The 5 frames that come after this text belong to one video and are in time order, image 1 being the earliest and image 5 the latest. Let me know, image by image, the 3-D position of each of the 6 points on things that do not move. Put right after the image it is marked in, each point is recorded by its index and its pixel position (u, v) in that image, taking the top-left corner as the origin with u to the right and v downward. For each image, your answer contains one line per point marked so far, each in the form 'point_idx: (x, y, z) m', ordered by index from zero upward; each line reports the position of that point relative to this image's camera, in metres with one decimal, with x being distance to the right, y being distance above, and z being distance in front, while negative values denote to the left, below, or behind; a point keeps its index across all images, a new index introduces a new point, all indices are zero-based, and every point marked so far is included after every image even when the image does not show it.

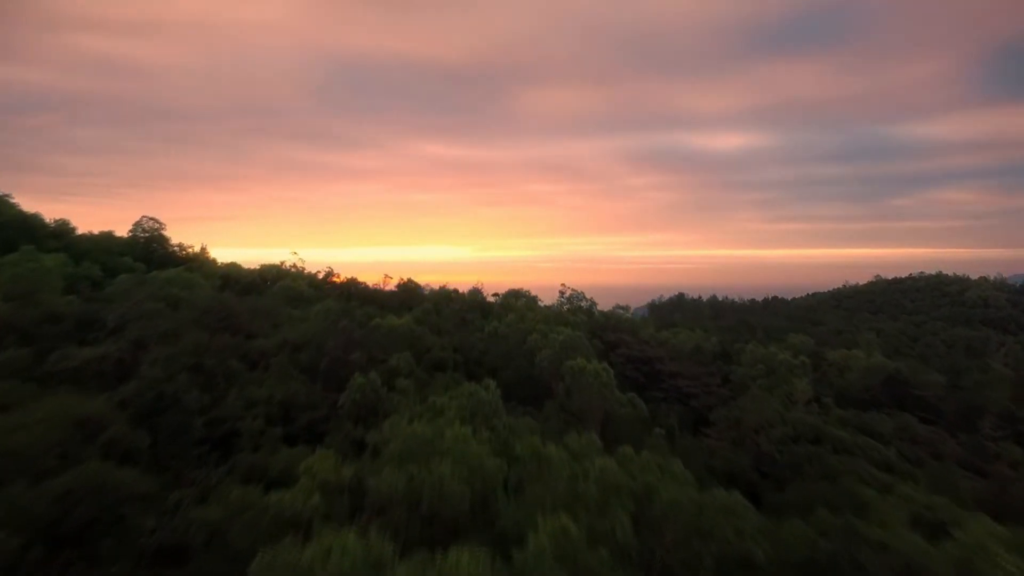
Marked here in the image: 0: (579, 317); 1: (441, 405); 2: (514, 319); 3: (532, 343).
0: (+2.1, -0.9, +14.4) m
1: (-1.0, -1.7, +6.7) m
2: (0.0, -0.7, +11.1) m
3: (+0.4, -1.2, +10.1) m
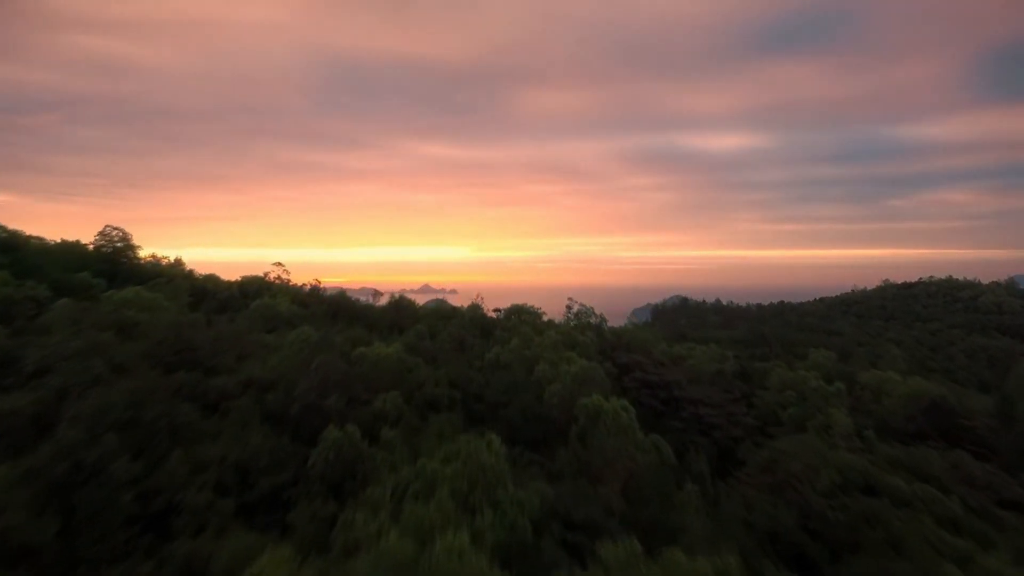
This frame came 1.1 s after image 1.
0: (+2.2, -1.4, +13.2) m
1: (-0.9, -2.1, +5.4) m
2: (+0.1, -1.2, +9.9) m
3: (+0.5, -1.7, +8.9) m
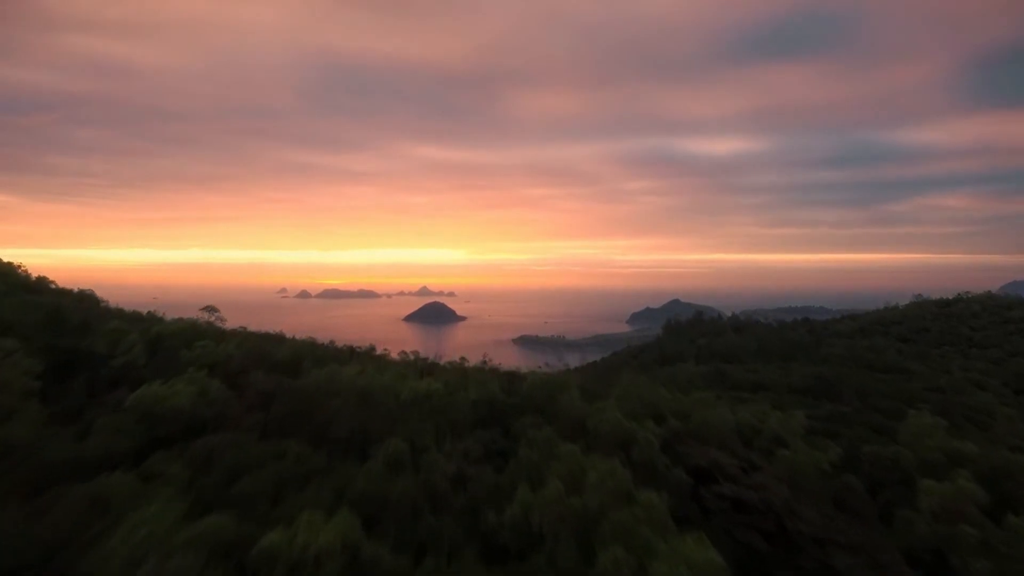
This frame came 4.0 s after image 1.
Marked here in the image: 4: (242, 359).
0: (+2.6, -2.7, +9.1) m
1: (-0.4, -3.4, +1.3) m
2: (+0.6, -2.4, +5.8) m
3: (+1.0, -2.9, +4.8) m
4: (-5.7, -1.5, +9.9) m
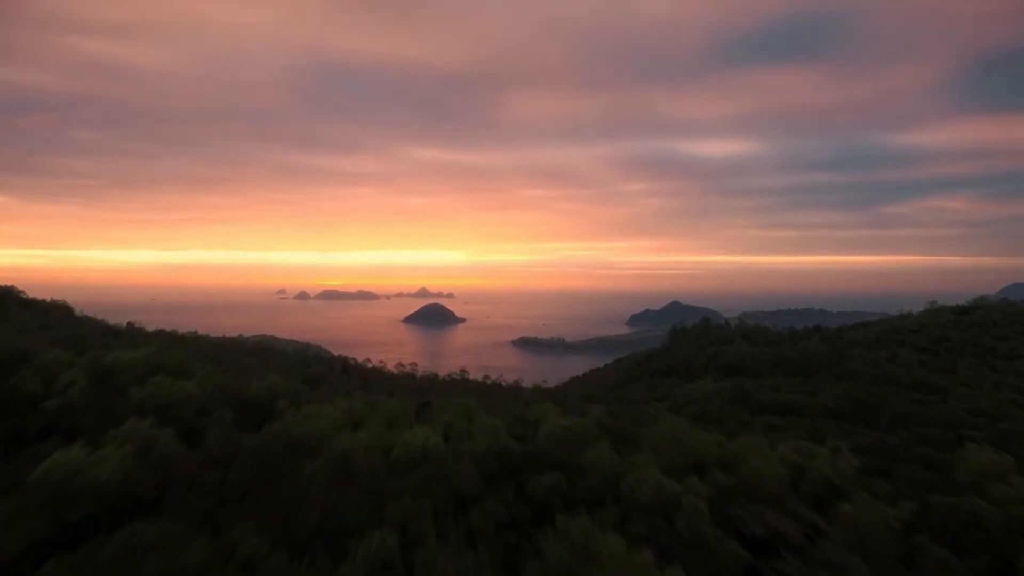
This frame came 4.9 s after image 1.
0: (+2.9, -3.1, +7.5) m
1: (-0.2, -3.8, -0.2) m
2: (+0.9, -2.9, +4.2) m
3: (+1.3, -3.4, +3.2) m
4: (-5.5, -2.0, +8.3) m
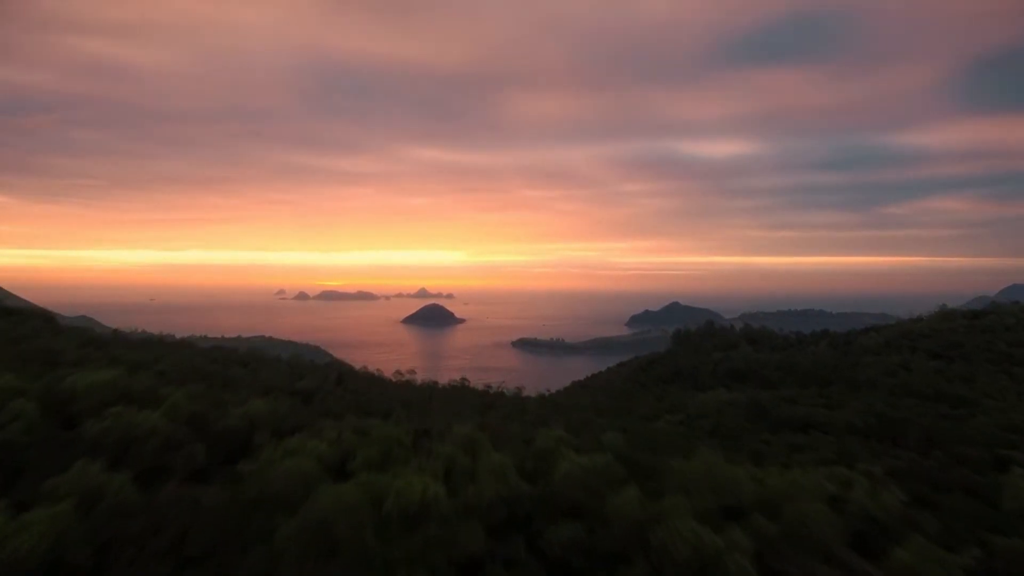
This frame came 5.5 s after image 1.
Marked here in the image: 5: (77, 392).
0: (+3.0, -3.4, +6.5) m
1: (0.0, -4.1, -1.3) m
2: (+1.0, -3.2, +3.2) m
3: (+1.4, -3.7, +2.2) m
4: (-5.3, -2.3, +7.3) m
5: (-7.5, -1.8, +7.9) m
